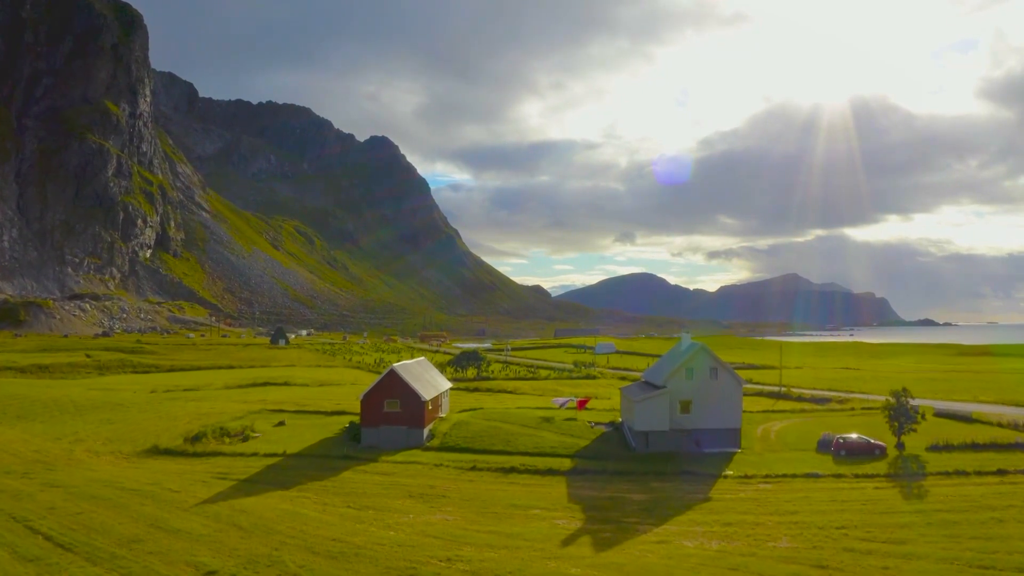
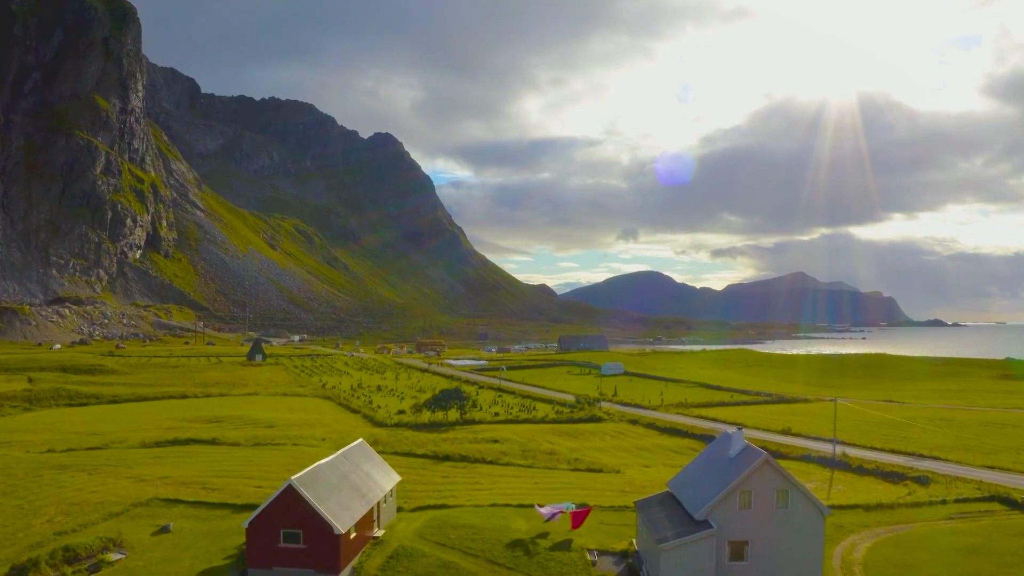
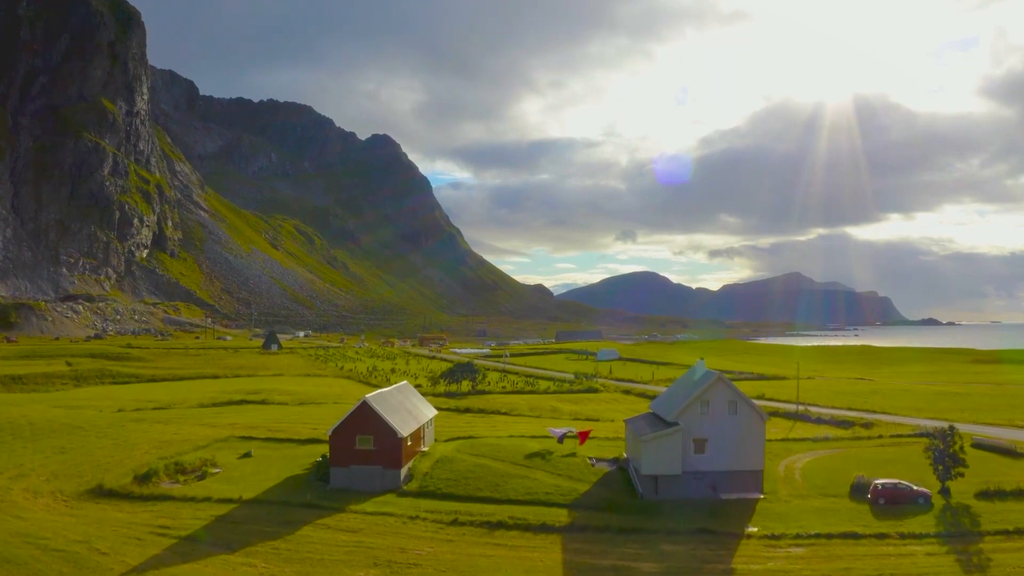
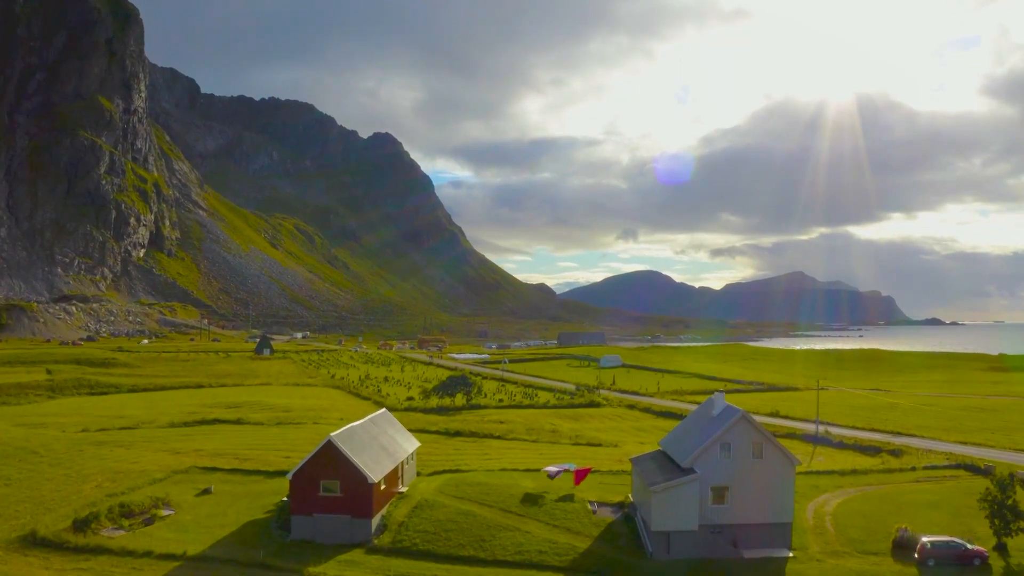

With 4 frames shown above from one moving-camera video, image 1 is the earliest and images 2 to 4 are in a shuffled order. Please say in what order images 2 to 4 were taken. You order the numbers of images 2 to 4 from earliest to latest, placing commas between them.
3, 4, 2
